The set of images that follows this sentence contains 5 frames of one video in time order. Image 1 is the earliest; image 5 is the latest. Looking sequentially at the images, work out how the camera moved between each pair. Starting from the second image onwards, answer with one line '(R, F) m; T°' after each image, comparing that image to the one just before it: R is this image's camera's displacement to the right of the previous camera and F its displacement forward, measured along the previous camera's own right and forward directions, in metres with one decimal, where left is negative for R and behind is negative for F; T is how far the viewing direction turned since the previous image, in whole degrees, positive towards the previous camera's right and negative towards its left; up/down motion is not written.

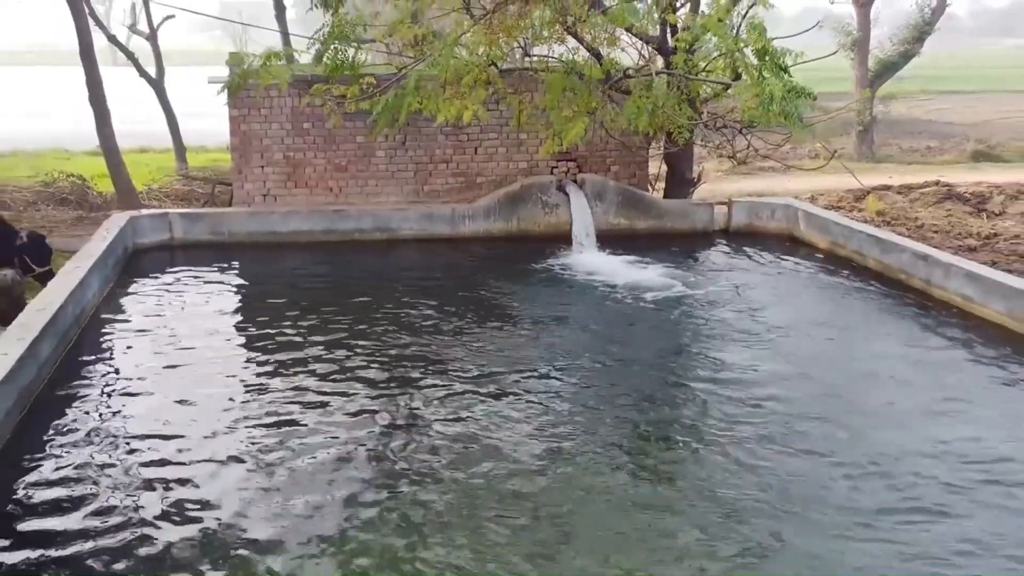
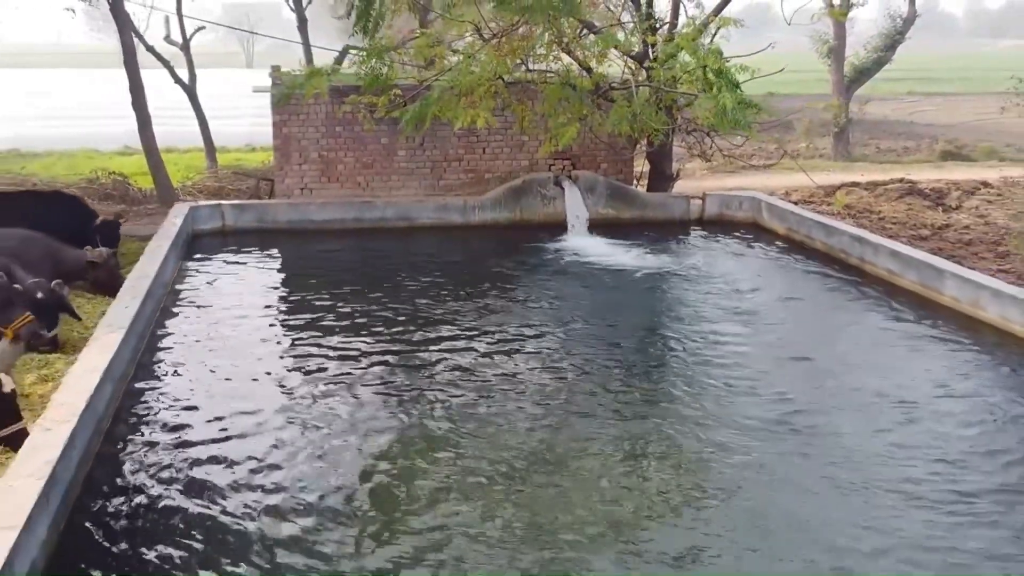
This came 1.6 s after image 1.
(0.0, -1.7) m; 0°
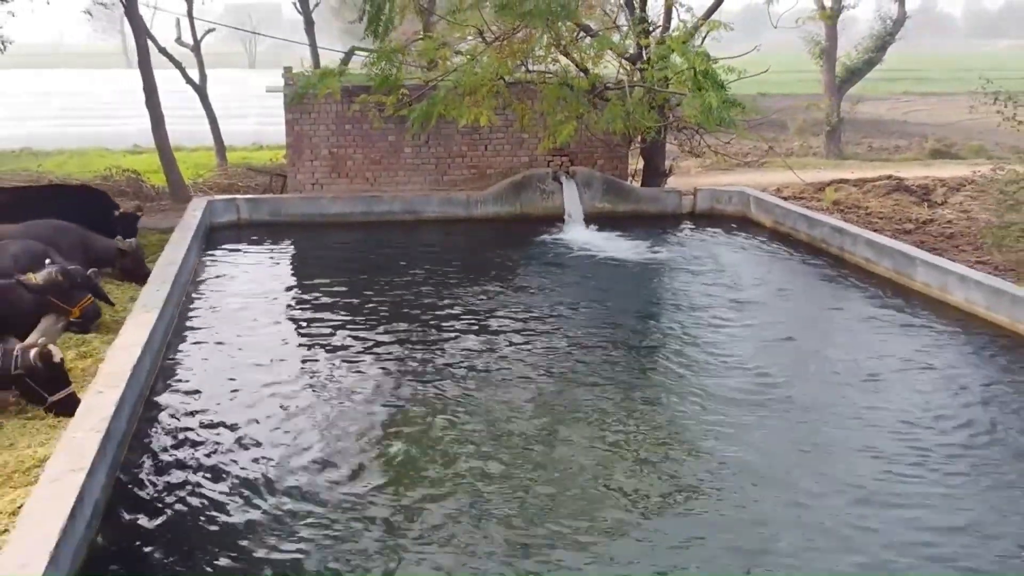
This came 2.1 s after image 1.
(0.0, -0.6) m; 0°
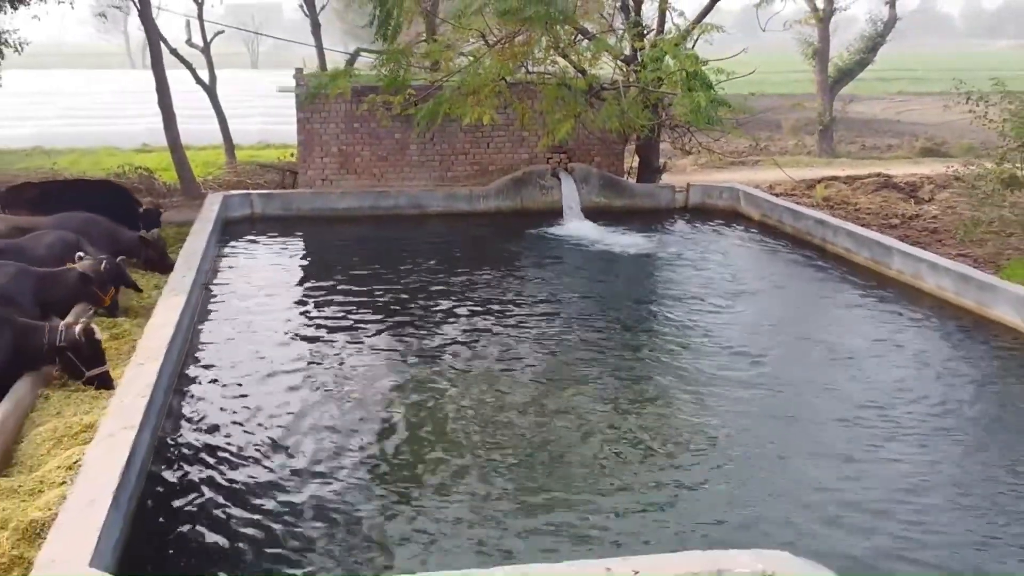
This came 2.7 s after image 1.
(0.0, -0.6) m; 0°
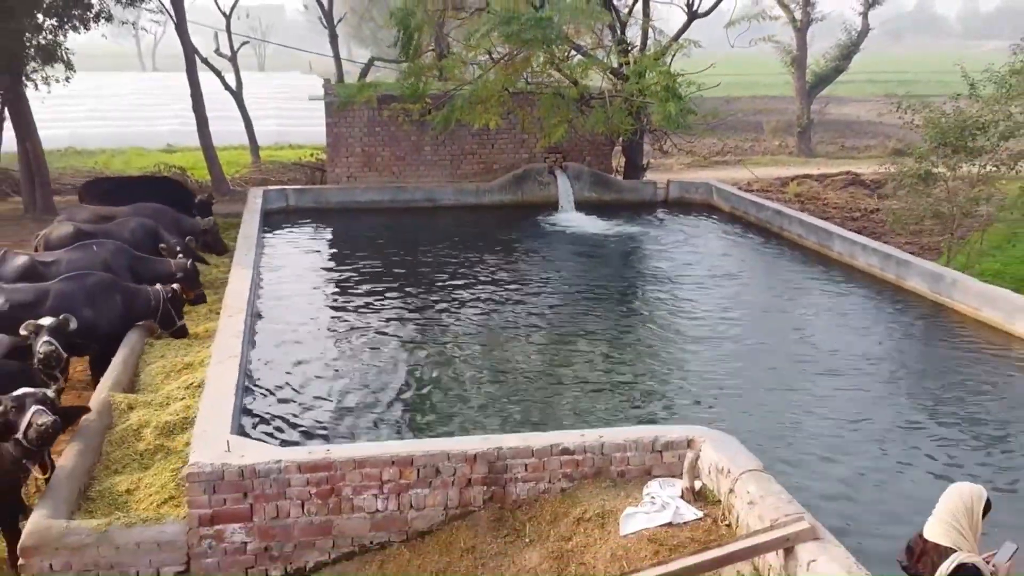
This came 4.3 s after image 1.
(0.0, -2.0) m; 0°
